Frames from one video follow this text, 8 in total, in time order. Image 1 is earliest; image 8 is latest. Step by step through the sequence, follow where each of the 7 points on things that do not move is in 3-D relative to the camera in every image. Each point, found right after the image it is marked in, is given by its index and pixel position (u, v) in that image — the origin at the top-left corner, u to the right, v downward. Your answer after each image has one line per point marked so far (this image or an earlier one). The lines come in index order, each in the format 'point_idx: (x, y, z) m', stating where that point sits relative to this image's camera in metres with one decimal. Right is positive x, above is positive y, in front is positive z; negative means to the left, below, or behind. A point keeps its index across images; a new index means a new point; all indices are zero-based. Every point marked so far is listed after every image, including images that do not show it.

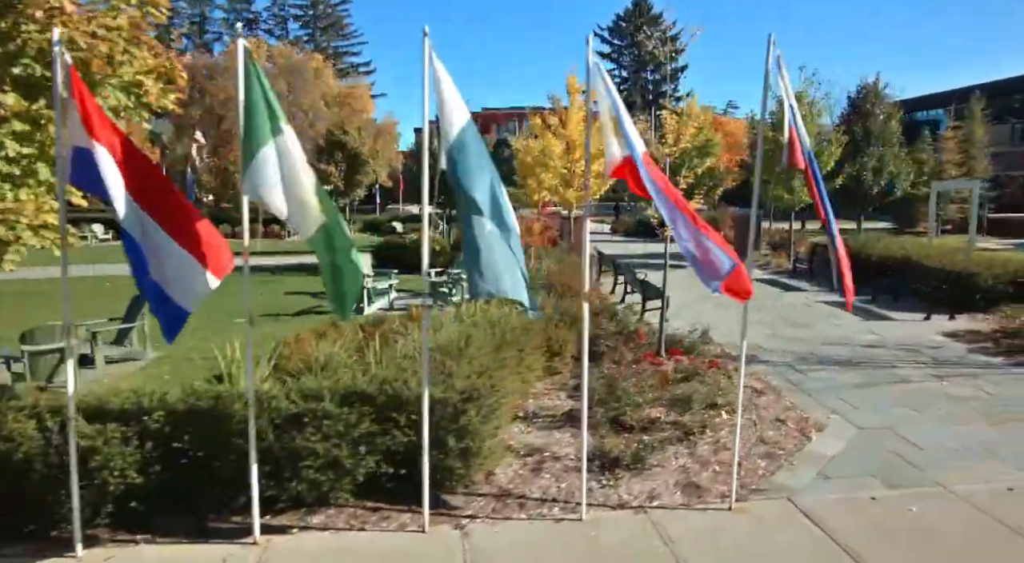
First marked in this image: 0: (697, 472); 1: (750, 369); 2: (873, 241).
0: (+1.5, -1.5, +5.7) m
1: (+2.8, -1.0, +8.6) m
2: (+7.8, +0.9, +15.7) m
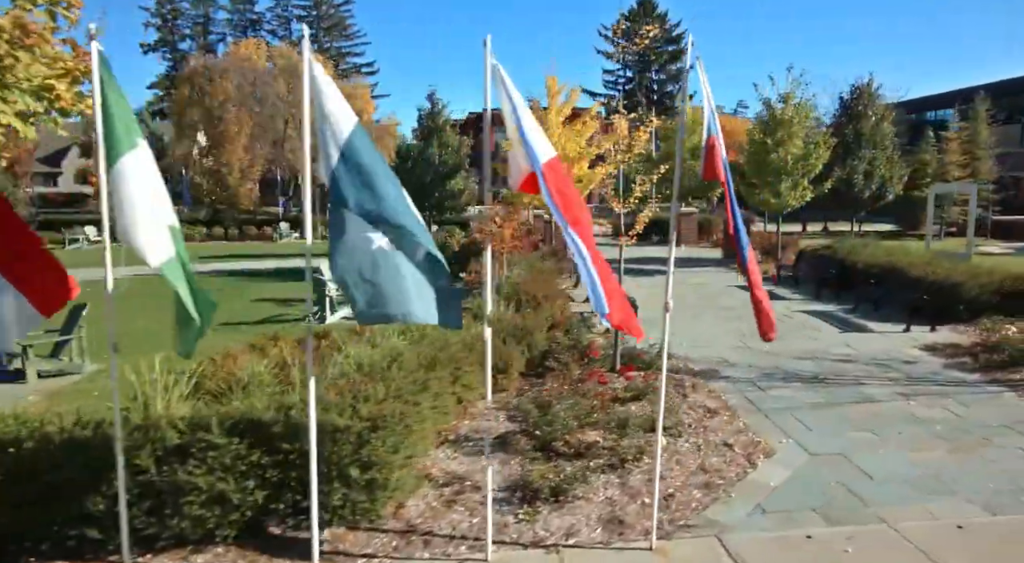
0: (+0.8, -1.7, +5.3) m
1: (+2.2, -1.2, +8.2) m
2: (+7.3, +0.8, +15.2) m
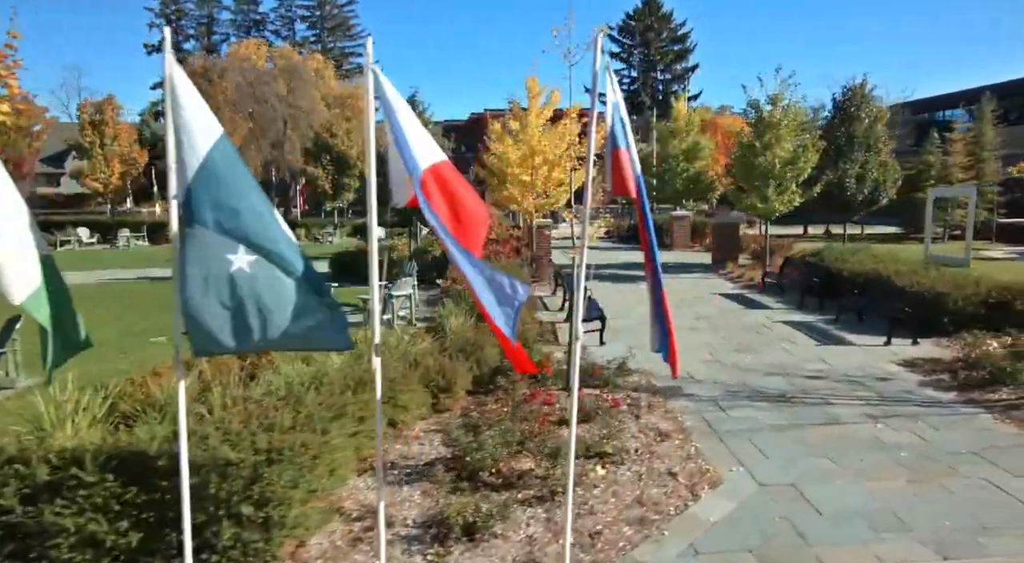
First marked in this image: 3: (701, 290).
0: (+0.2, -1.8, +4.9) m
1: (+1.7, -1.3, +7.8) m
2: (+6.9, +0.6, +14.8) m
3: (+4.0, -0.2, +15.2) m
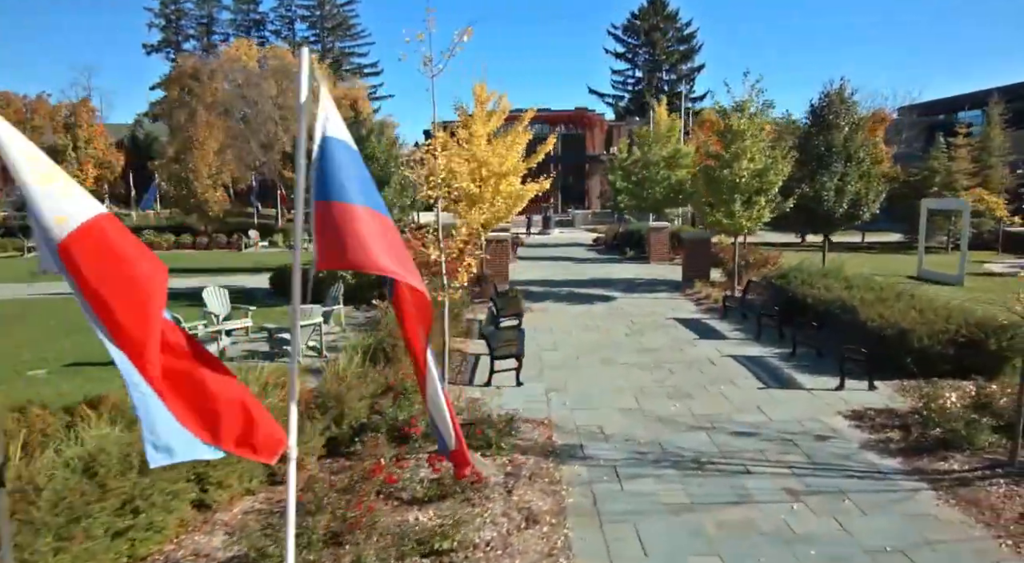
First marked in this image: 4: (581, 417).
0: (-1.1, -2.2, +3.8) m
1: (+0.4, -1.8, +6.7) m
2: (+5.7, +0.1, +13.5) m
3: (+2.8, -0.6, +14.0) m
4: (+0.8, -1.6, +8.3) m
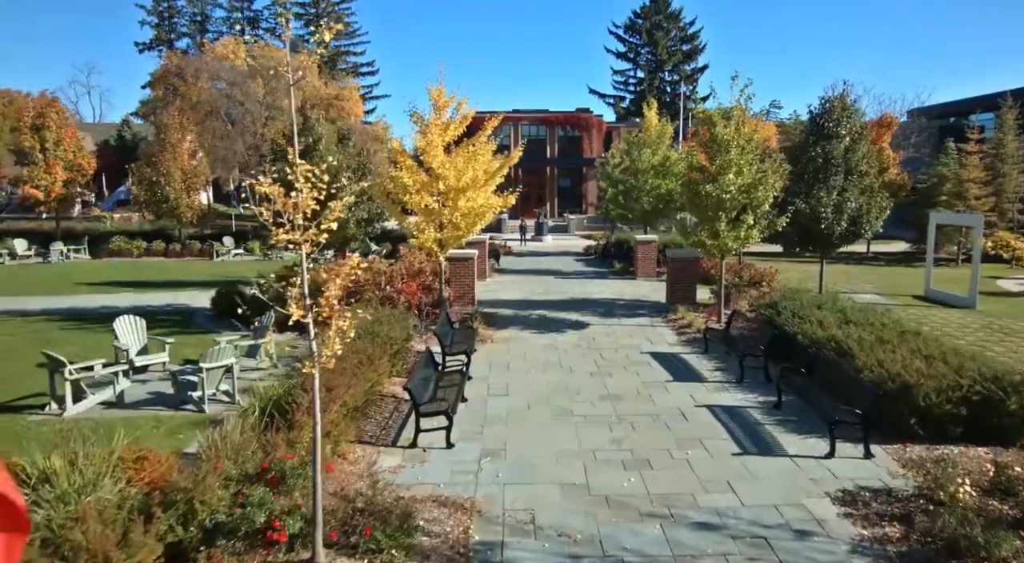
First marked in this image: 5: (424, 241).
0: (-2.0, -2.7, +2.4) m
1: (-0.4, -2.3, +5.2) m
2: (+5.0, -0.4, +12.0) m
3: (+2.1, -1.1, +12.5) m
4: (0.0, -2.0, +6.8) m
5: (-1.6, +0.7, +13.0) m
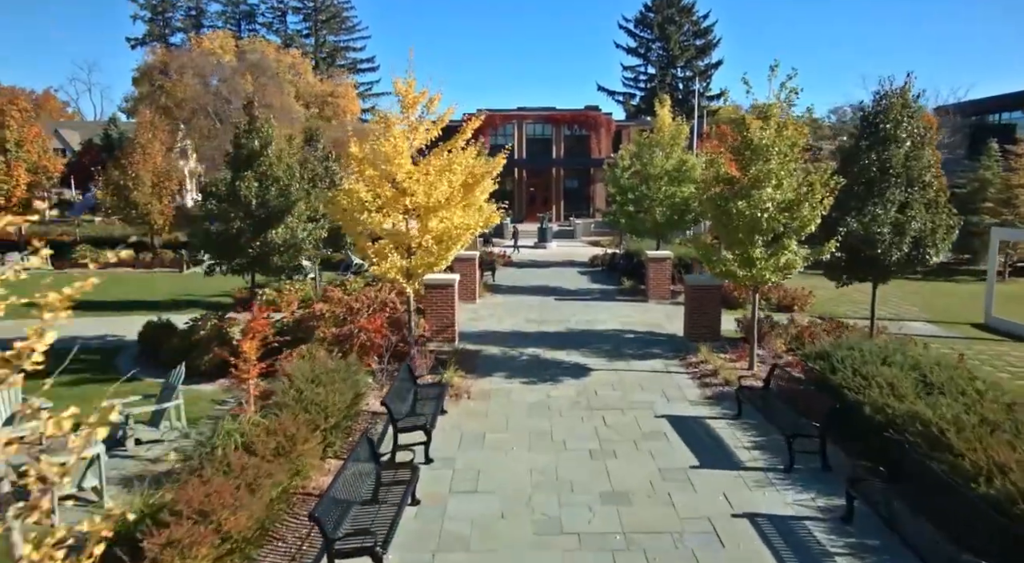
0: (-2.4, -3.3, -0.2) m
1: (-0.8, -2.9, +2.7) m
2: (+4.7, -0.9, +9.4) m
3: (+1.8, -1.7, +9.9) m
4: (-0.3, -2.6, +4.3) m
5: (-1.9, +0.2, +10.5) m
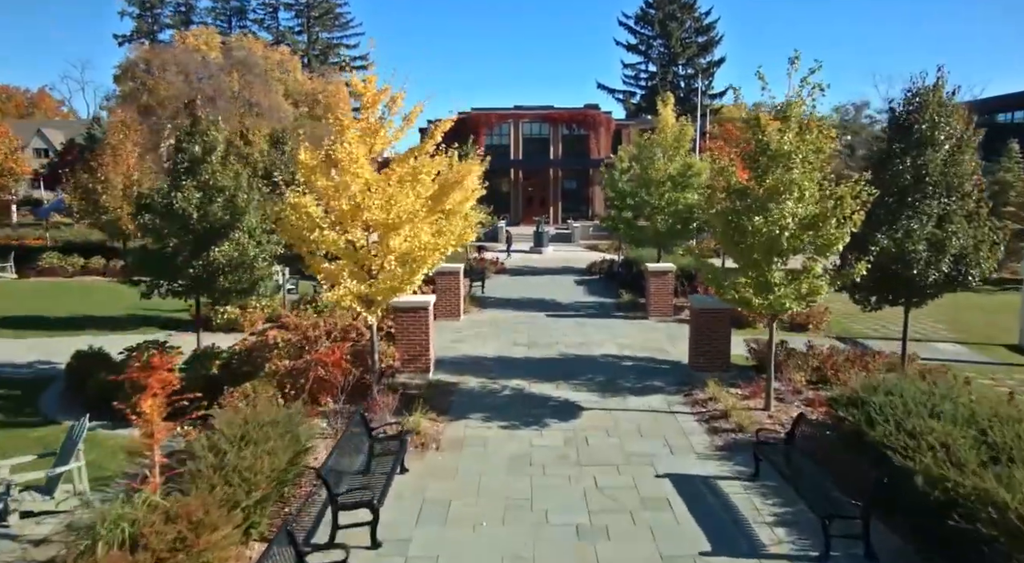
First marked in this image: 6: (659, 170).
0: (-2.7, -3.7, -1.7) m
1: (-1.1, -3.2, +1.1) m
2: (+4.4, -1.3, +7.9) m
3: (+1.5, -2.0, +8.4) m
4: (-0.6, -3.0, +2.8) m
5: (-2.2, -0.2, +9.0) m
6: (+3.8, +2.9, +18.4) m
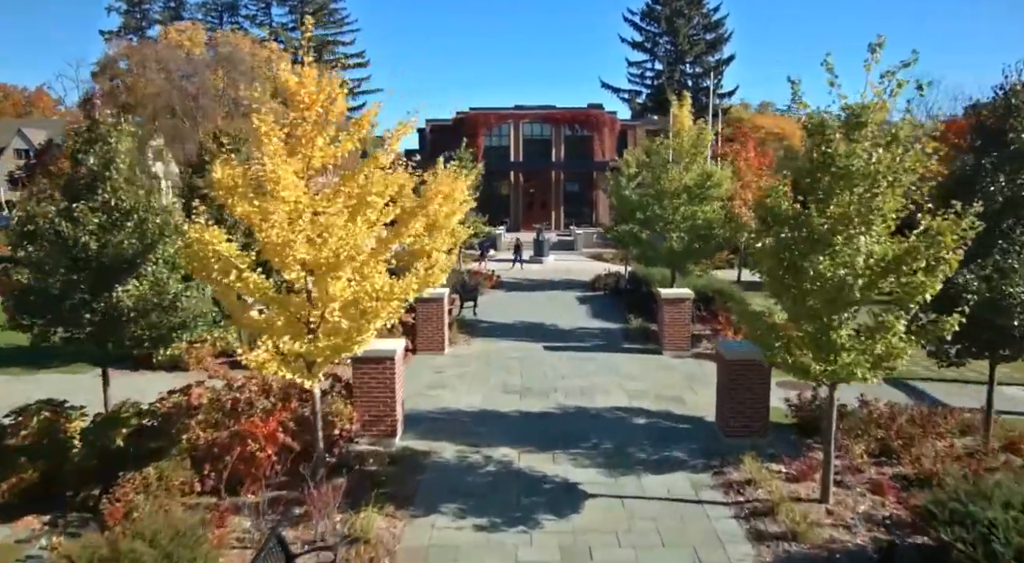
0: (-2.9, -4.2, -3.9) m
1: (-1.3, -3.8, -1.1) m
2: (+4.2, -1.9, +5.6) m
3: (+1.3, -2.6, +6.2) m
4: (-0.8, -3.6, +0.6) m
5: (-2.3, -0.7, +6.8) m
6: (+3.6, +2.3, +16.2) m
